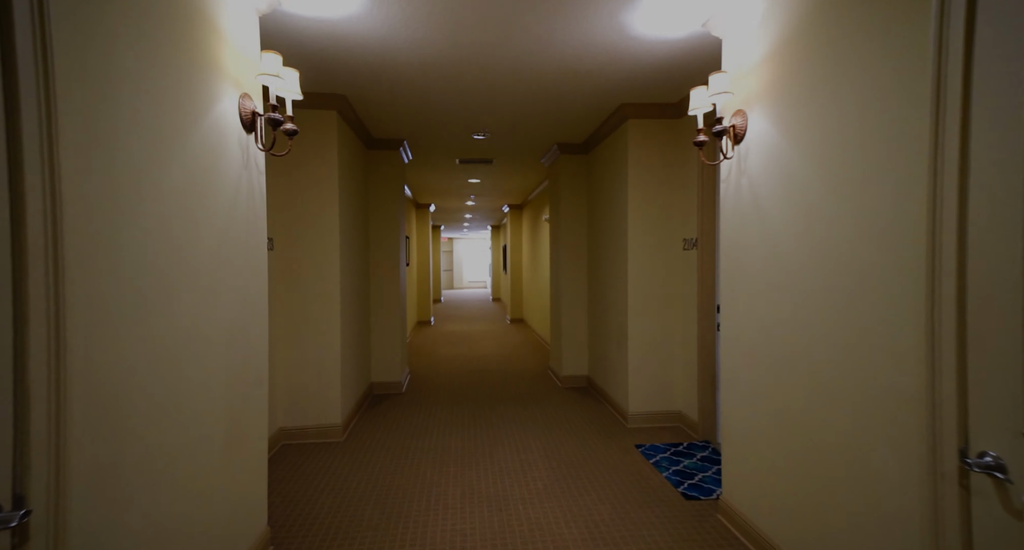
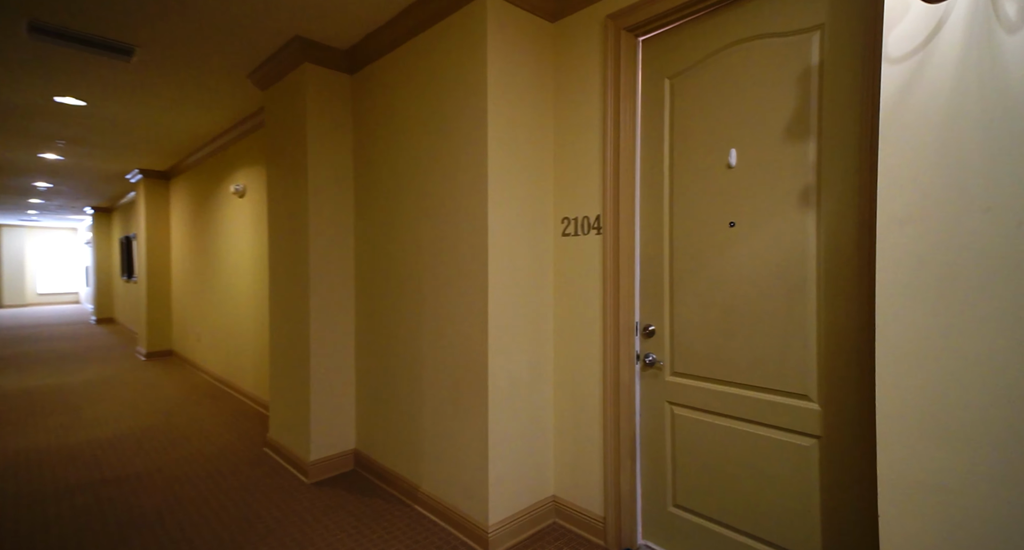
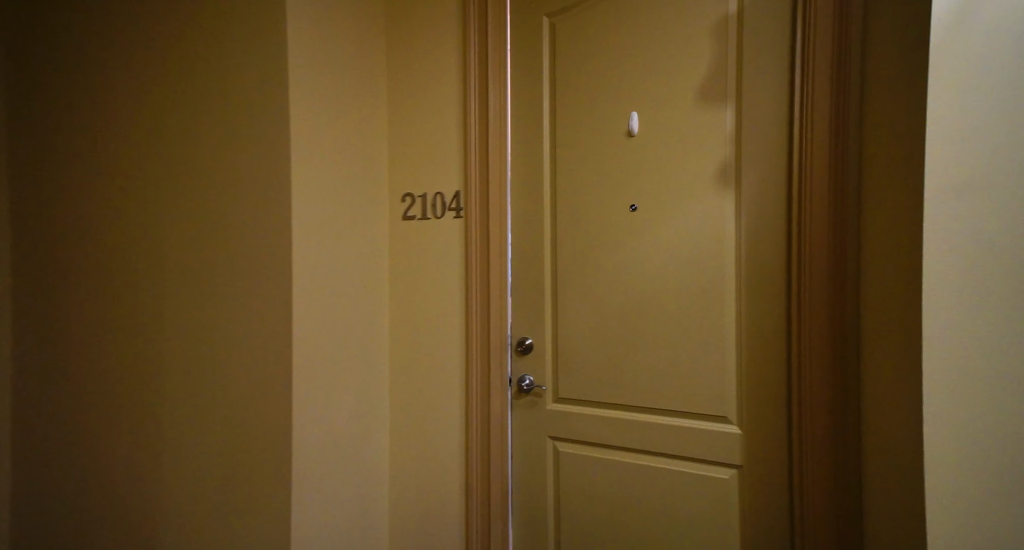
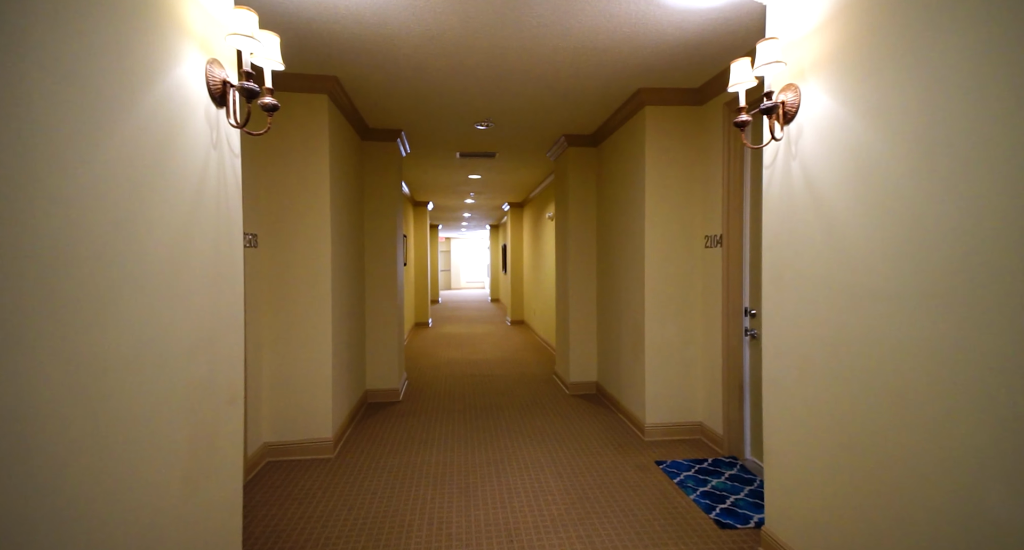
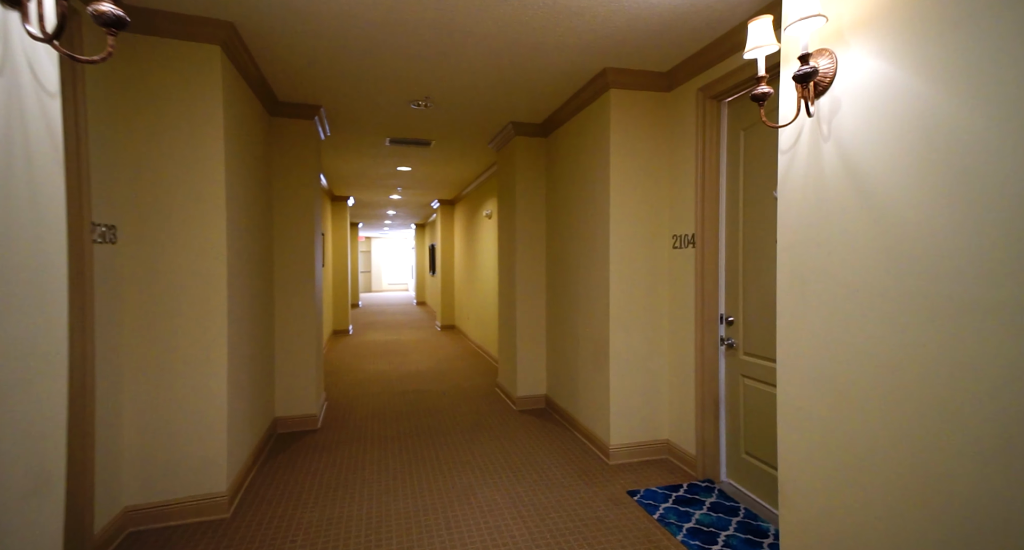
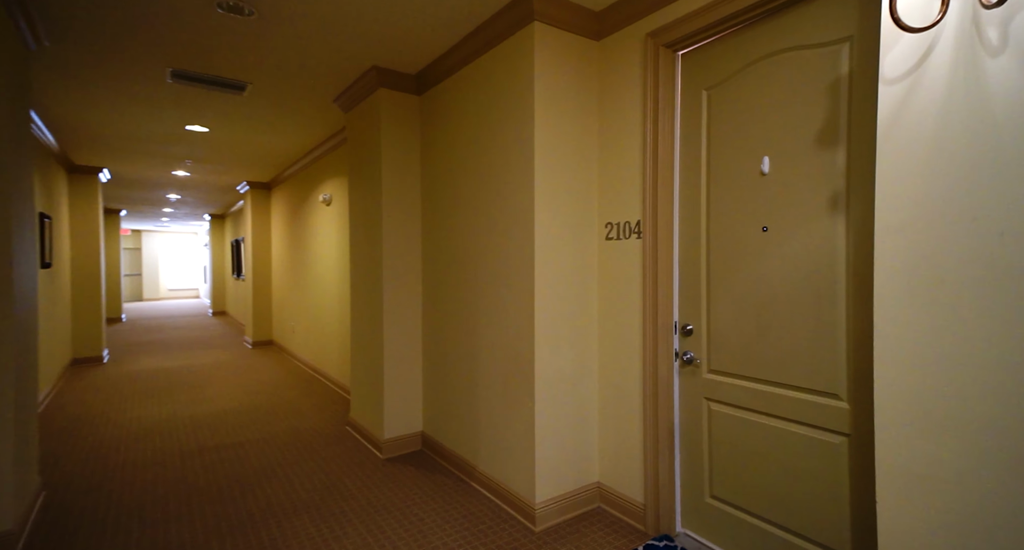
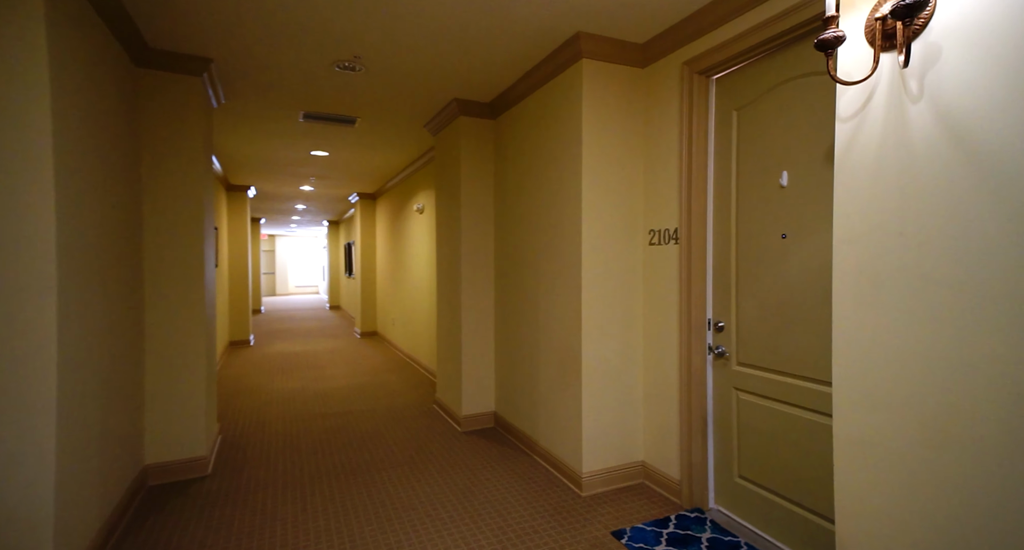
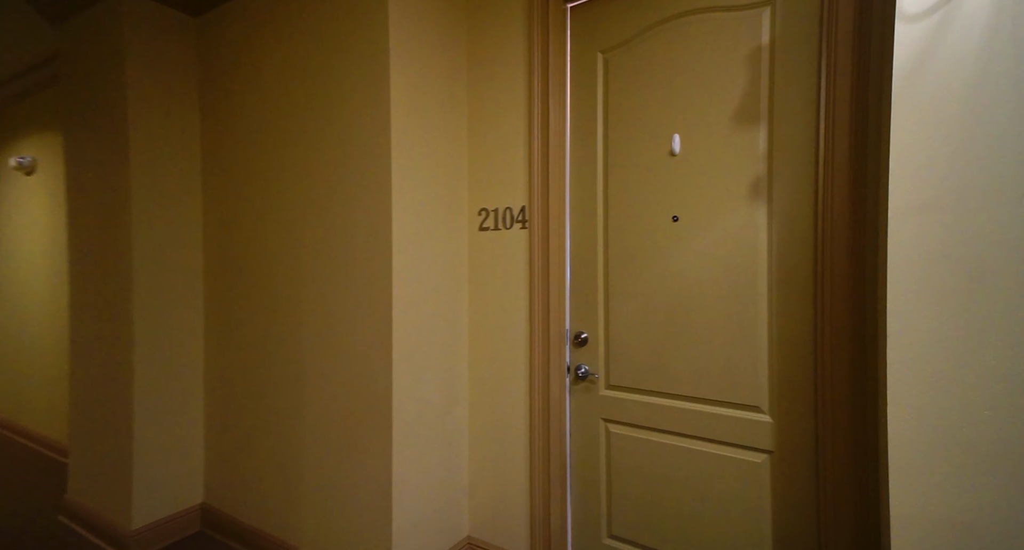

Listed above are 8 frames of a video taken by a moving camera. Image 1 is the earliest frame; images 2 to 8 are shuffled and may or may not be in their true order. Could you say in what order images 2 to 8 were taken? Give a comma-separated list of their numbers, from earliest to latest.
4, 5, 7, 6, 2, 8, 3
